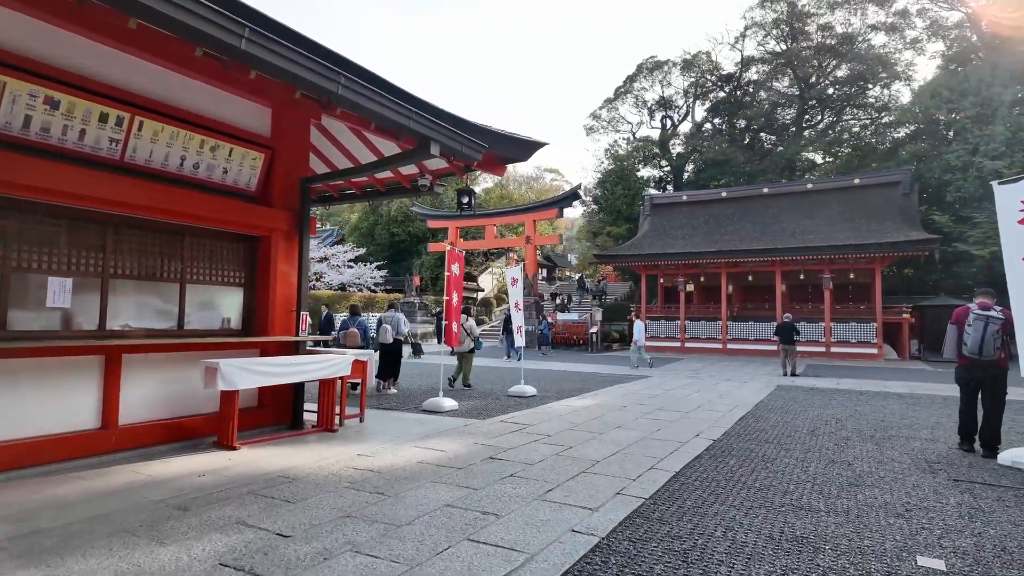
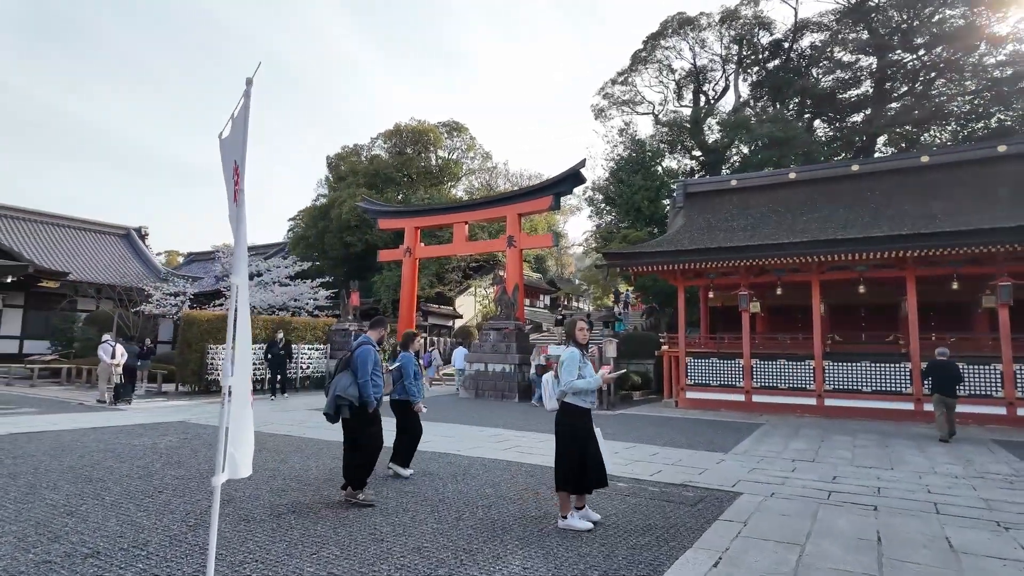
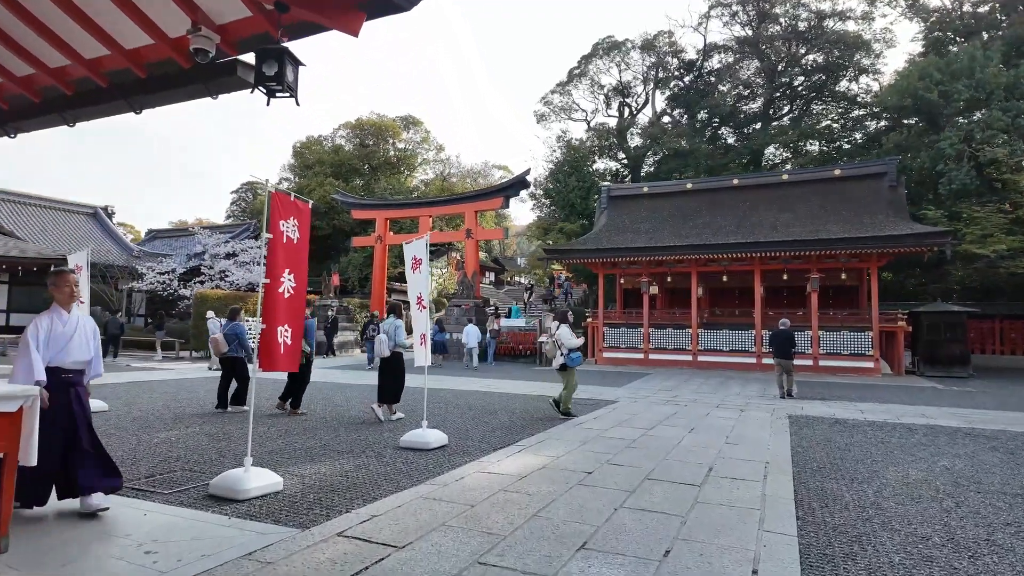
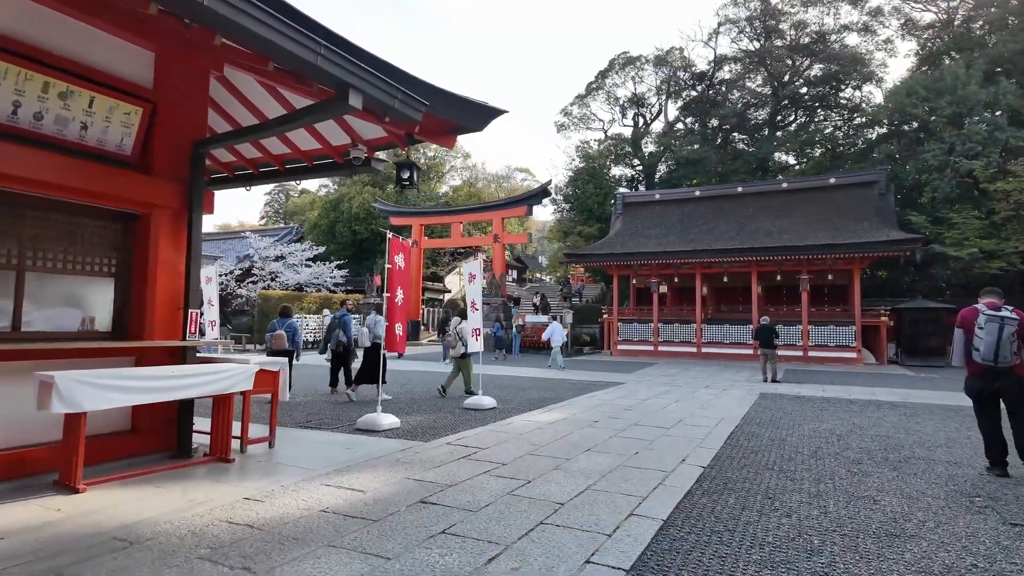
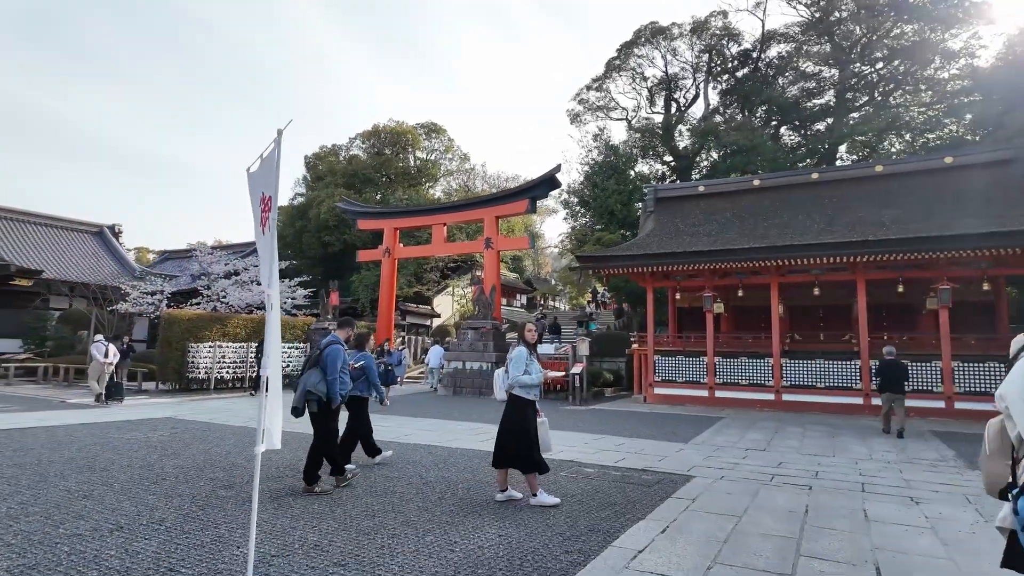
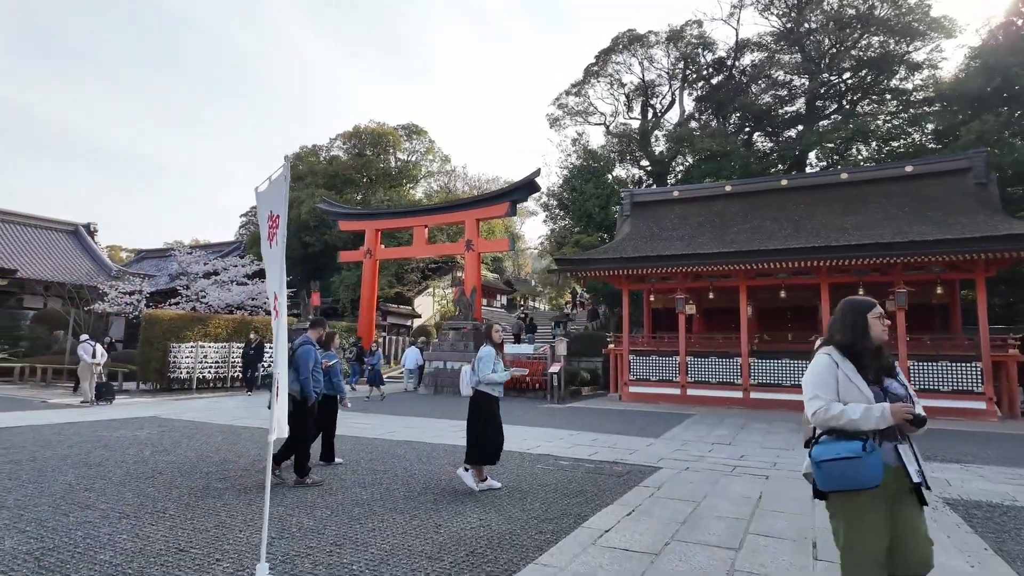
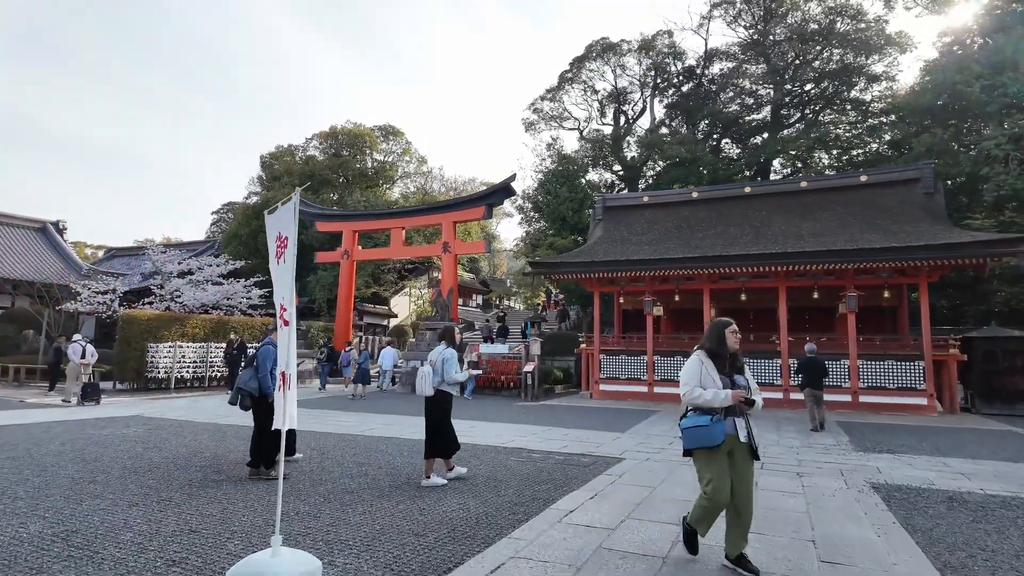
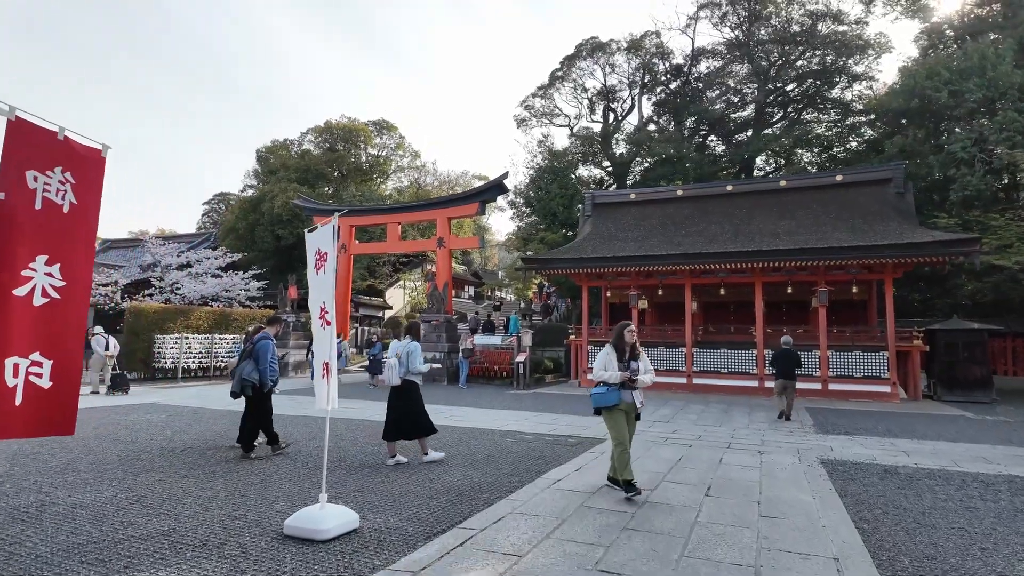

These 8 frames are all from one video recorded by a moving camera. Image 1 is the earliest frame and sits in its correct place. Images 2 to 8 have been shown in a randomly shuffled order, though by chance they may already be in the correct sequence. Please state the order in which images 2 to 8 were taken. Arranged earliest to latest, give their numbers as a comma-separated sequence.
4, 3, 8, 7, 6, 5, 2
